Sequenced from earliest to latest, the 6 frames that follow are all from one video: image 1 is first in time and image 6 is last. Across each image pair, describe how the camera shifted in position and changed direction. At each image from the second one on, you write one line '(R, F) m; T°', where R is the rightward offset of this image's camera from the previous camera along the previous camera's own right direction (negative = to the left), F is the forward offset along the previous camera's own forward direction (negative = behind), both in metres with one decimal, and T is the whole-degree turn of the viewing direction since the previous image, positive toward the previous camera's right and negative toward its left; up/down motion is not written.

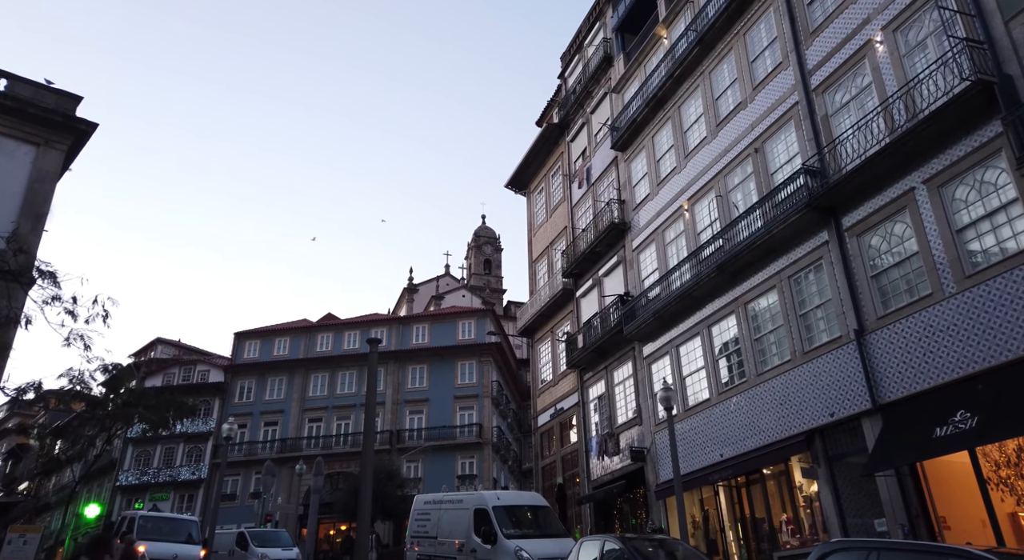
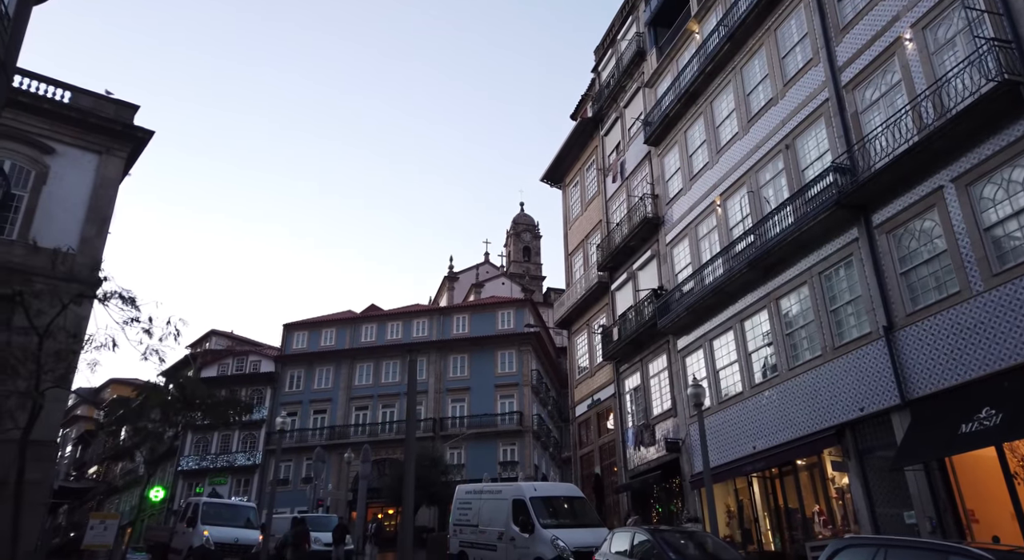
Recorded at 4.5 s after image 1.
(+0.1, -0.6) m; -3°
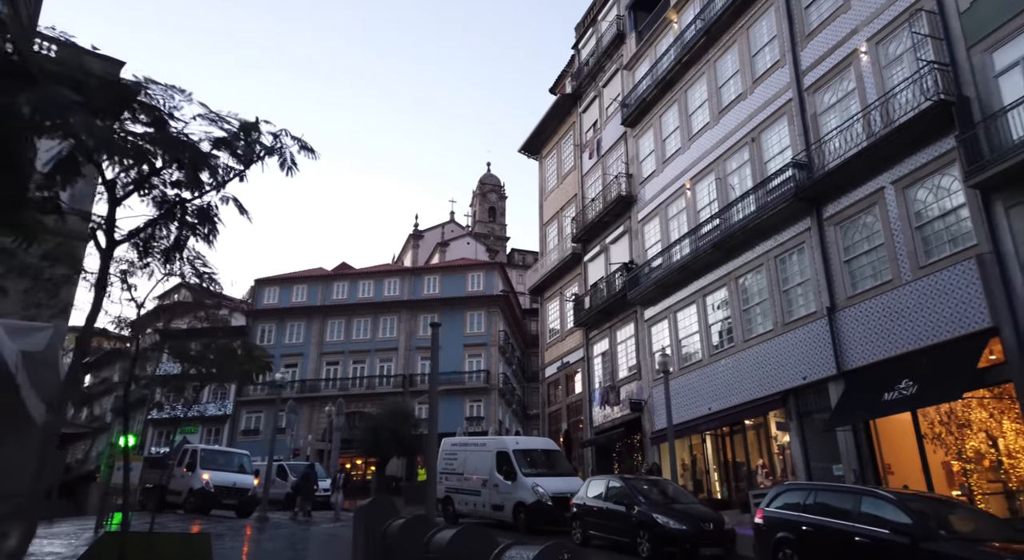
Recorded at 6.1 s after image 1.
(-0.7, -1.7) m; +3°
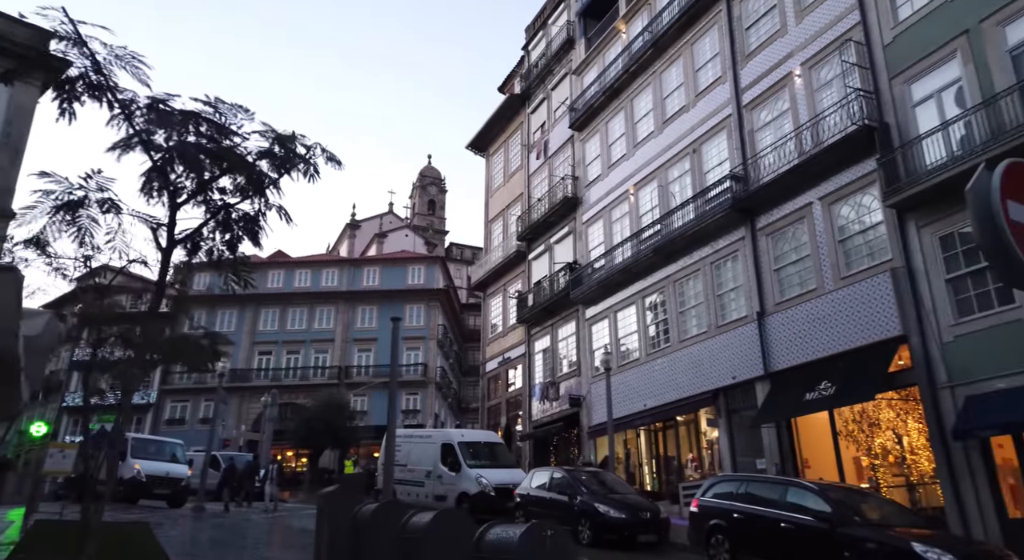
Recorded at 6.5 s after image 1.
(-0.4, -0.6) m; +5°
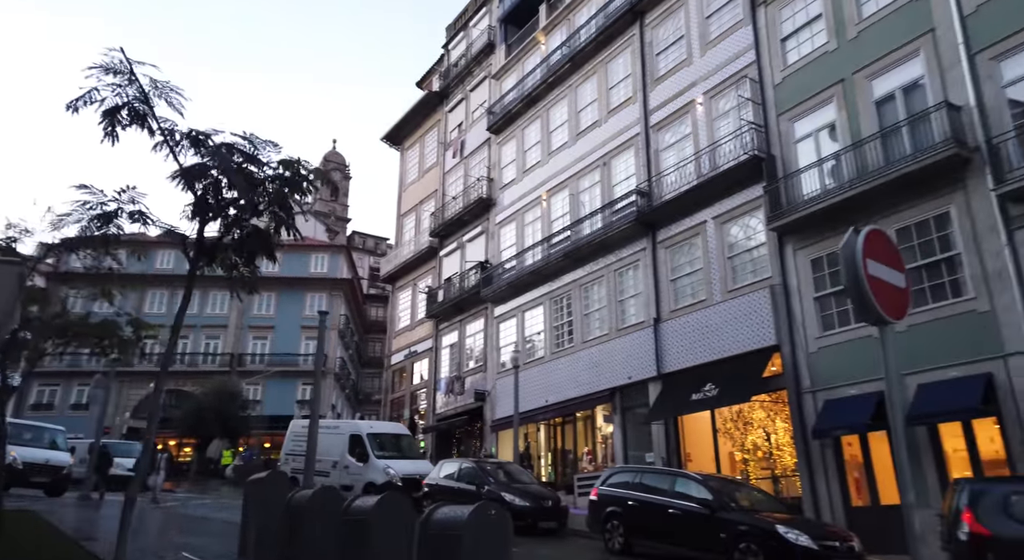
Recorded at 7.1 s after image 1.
(-0.4, -0.9) m; +8°
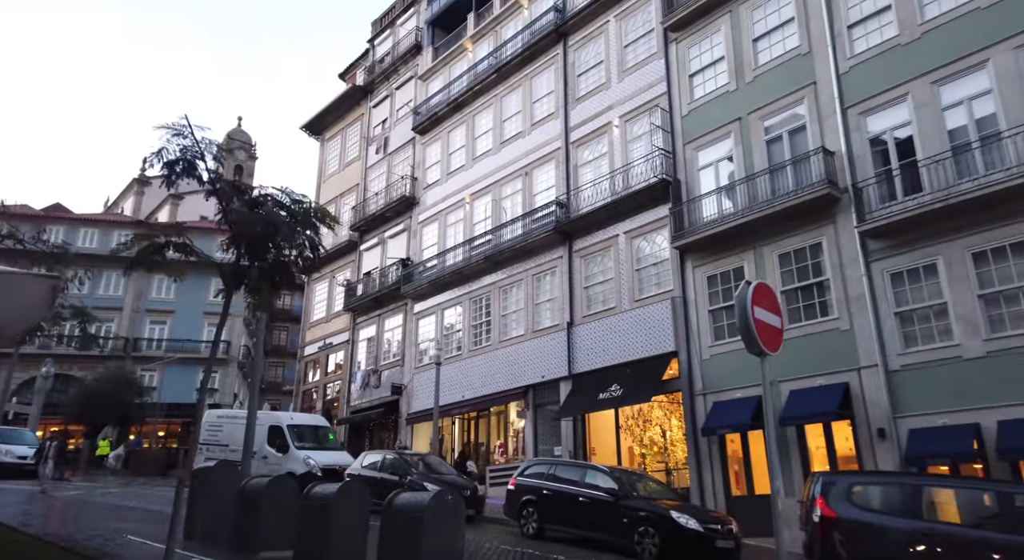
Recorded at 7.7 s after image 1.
(-0.5, -1.2) m; +7°
